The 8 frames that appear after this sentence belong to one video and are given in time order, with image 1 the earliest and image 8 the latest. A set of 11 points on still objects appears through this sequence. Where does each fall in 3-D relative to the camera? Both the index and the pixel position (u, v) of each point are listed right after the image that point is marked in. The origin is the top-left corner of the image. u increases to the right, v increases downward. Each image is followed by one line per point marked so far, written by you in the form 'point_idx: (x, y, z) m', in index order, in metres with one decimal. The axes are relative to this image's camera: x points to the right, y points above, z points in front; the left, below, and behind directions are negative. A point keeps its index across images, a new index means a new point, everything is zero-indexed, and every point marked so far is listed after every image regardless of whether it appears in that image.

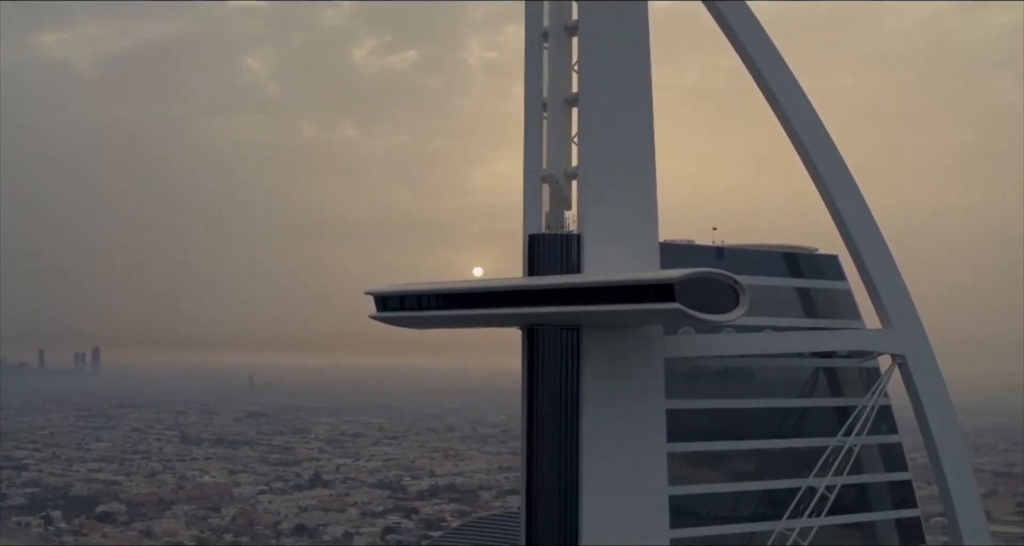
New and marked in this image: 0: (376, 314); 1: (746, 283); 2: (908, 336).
0: (-2.2, -0.7, +16.6) m
1: (+3.9, -0.2, +17.1) m
2: (+6.5, -1.0, +17.1) m
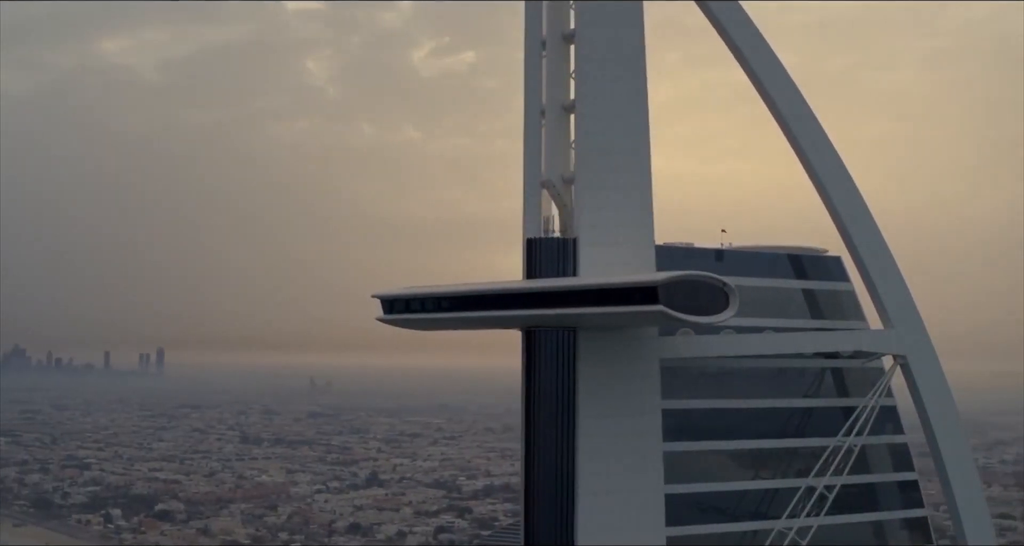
0: (-2.1, -0.7, +17.1) m
1: (+4.0, -0.2, +17.2) m
2: (+6.6, -1.1, +17.2) m
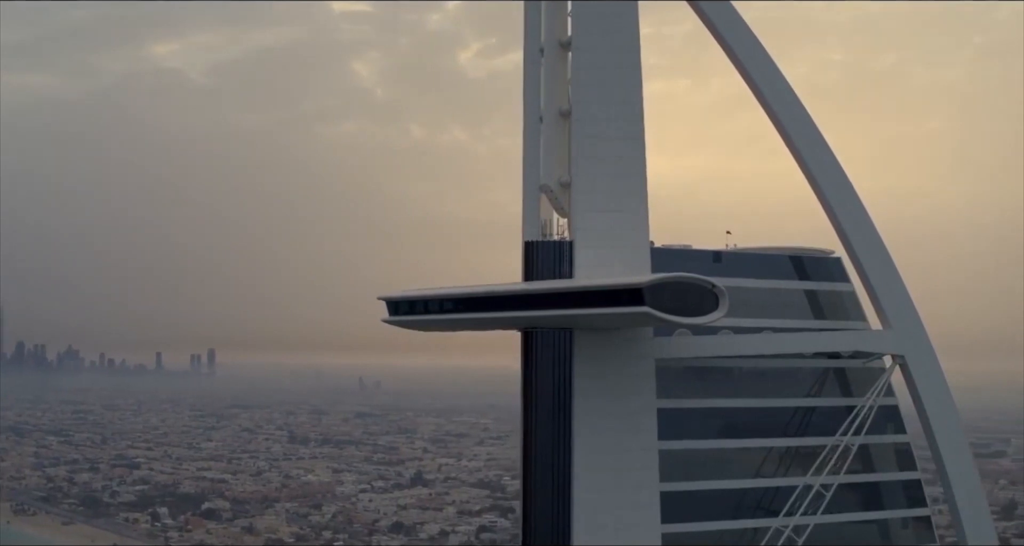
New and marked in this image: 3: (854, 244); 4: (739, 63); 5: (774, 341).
0: (-2.1, -0.8, +17.5) m
1: (+4.0, -0.2, +17.5) m
2: (+6.7, -1.1, +17.3) m
3: (+5.6, +0.5, +16.8) m
4: (+3.7, +3.3, +16.5) m
5: (+4.3, -1.1, +16.9) m
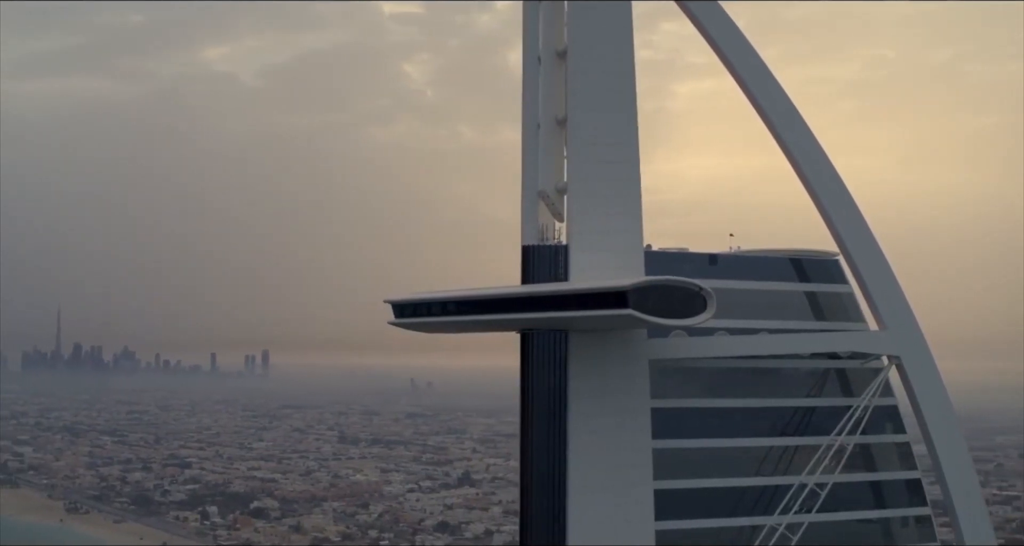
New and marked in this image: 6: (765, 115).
0: (-2.1, -0.8, +18.1) m
1: (+4.1, -0.3, +17.8) m
2: (+6.7, -1.1, +17.5) m
3: (+5.6, +0.4, +17.1) m
4: (+3.7, +3.2, +16.8) m
5: (+4.3, -1.1, +17.1) m
6: (+4.0, +2.5, +16.2) m
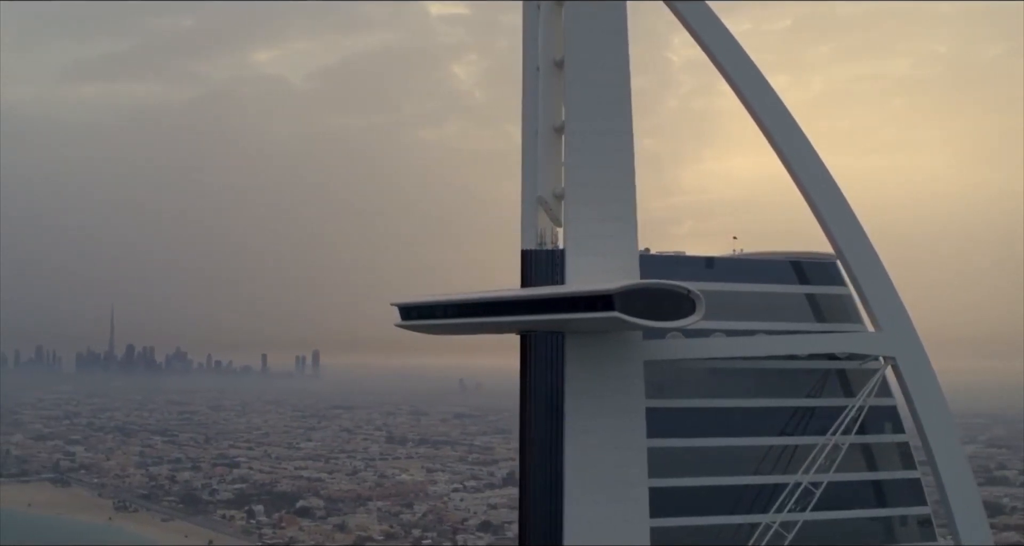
0: (-2.0, -0.9, +18.7) m
1: (+4.1, -0.3, +18.1) m
2: (+6.7, -1.1, +17.7) m
3: (+5.6, +0.4, +17.3) m
4: (+3.7, +3.2, +17.2) m
5: (+4.3, -1.2, +17.5) m
6: (+4.0, +2.4, +16.5) m
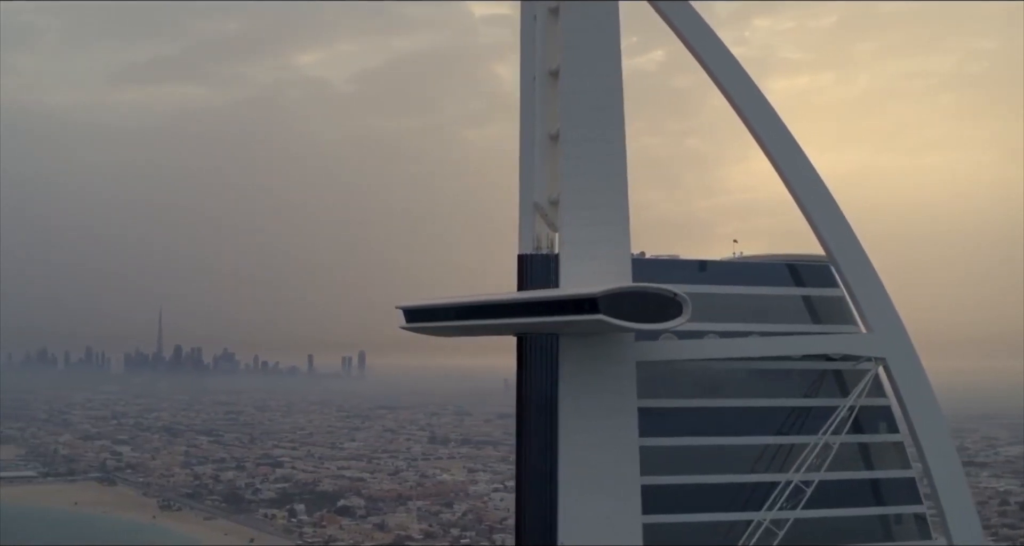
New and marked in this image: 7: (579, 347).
0: (-2.0, -1.0, +19.3) m
1: (+4.1, -0.3, +18.5) m
2: (+6.7, -1.2, +18.0) m
3: (+5.6, +0.4, +17.7) m
4: (+3.6, +3.1, +17.6) m
5: (+4.3, -1.2, +17.9) m
6: (+3.9, +2.4, +16.9) m
7: (+1.1, -1.2, +16.9) m
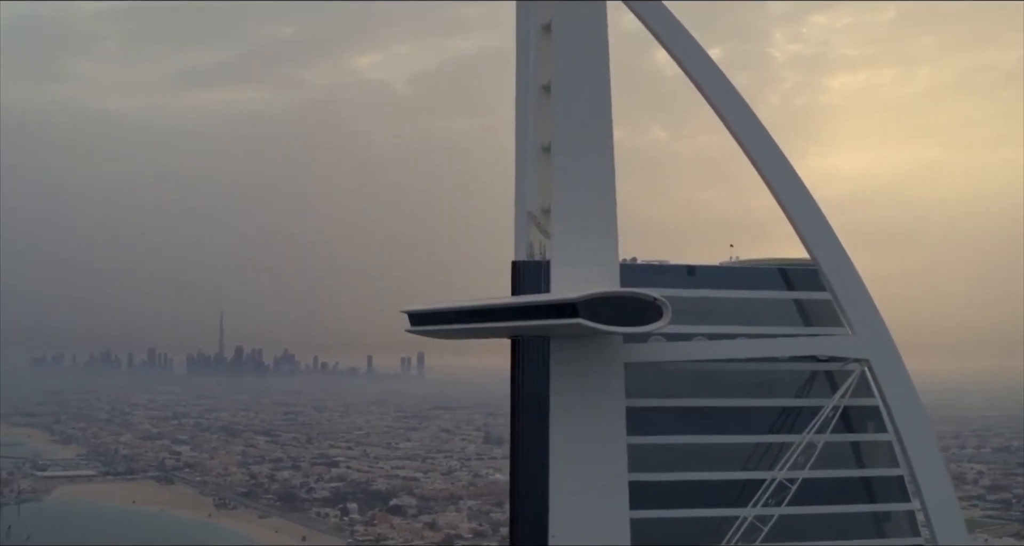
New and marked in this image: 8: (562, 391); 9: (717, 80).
0: (-2.0, -1.1, +20.2) m
1: (+4.1, -0.4, +19.1) m
2: (+6.6, -1.2, +18.5) m
3: (+5.5, +0.3, +18.2) m
4: (+3.5, +3.1, +18.2) m
5: (+4.2, -1.3, +18.5) m
6: (+3.8, +2.3, +17.6) m
7: (+1.0, -1.3, +17.6) m
8: (+0.9, -2.0, +17.5) m
9: (+3.4, +3.7, +18.3) m
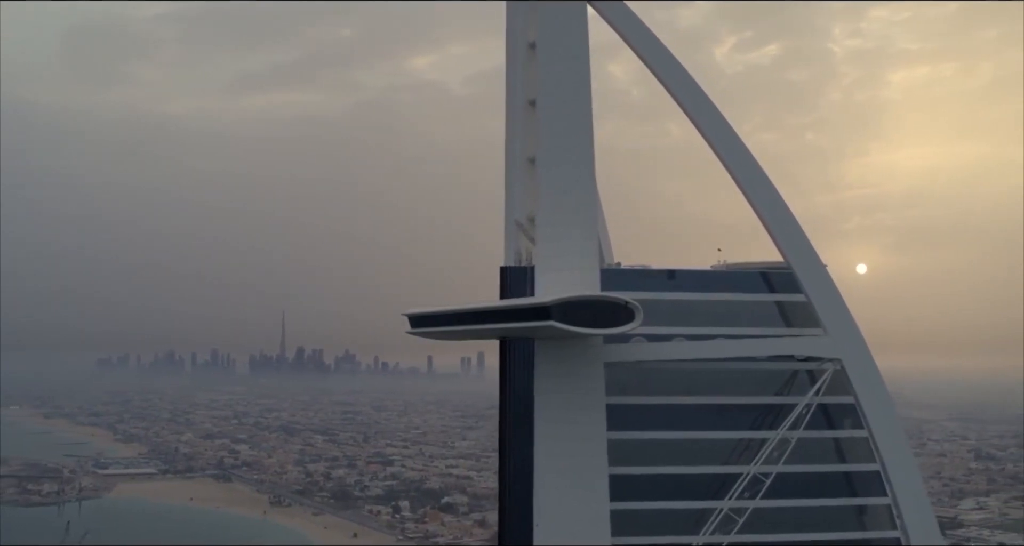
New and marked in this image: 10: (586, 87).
0: (-2.1, -1.2, +21.4) m
1: (+3.9, -0.5, +20.0) m
2: (+6.4, -1.3, +19.3) m
3: (+5.3, +0.2, +19.1) m
4: (+3.3, +3.0, +19.2) m
5: (+4.0, -1.4, +19.4) m
6: (+3.5, +2.2, +18.5) m
7: (+0.8, -1.4, +18.7) m
8: (+0.7, -2.1, +18.5) m
9: (+3.2, +3.7, +19.2) m
10: (+1.4, +3.4, +19.0) m
